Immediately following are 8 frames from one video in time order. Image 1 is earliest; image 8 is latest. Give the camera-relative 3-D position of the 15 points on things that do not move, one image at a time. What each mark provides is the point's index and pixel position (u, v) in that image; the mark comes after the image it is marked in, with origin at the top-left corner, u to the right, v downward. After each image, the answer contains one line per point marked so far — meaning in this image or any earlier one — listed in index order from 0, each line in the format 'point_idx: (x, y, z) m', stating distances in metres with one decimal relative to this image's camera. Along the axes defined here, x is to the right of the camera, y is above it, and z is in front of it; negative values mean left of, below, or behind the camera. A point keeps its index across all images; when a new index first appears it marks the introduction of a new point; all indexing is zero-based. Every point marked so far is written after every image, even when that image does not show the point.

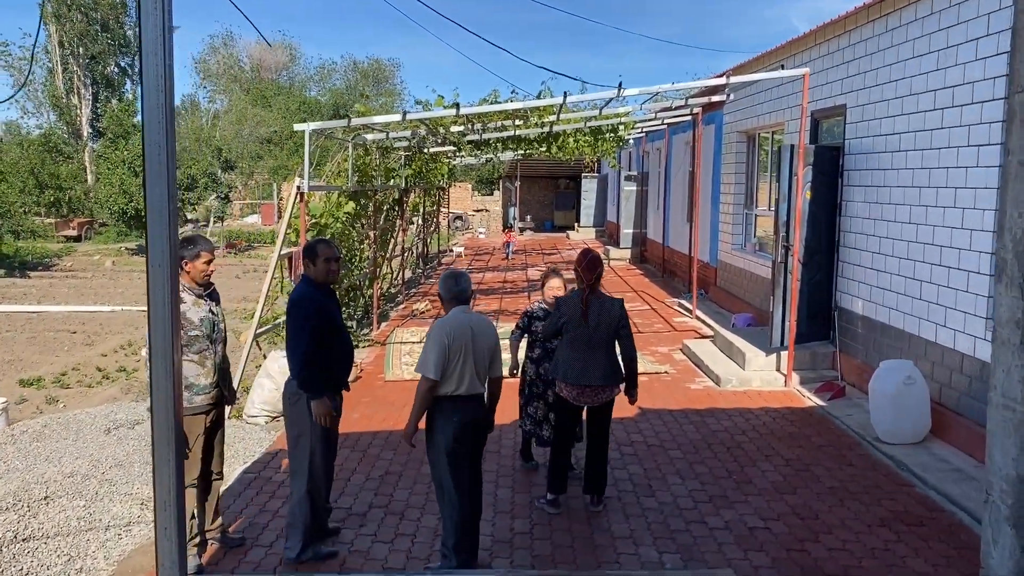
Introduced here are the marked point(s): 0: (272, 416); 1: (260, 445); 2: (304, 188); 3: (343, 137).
0: (-2.0, -1.1, +7.5) m
1: (-1.9, -1.2, +6.8) m
2: (-2.0, +1.0, +8.3) m
3: (-1.9, +1.7, +10.0) m
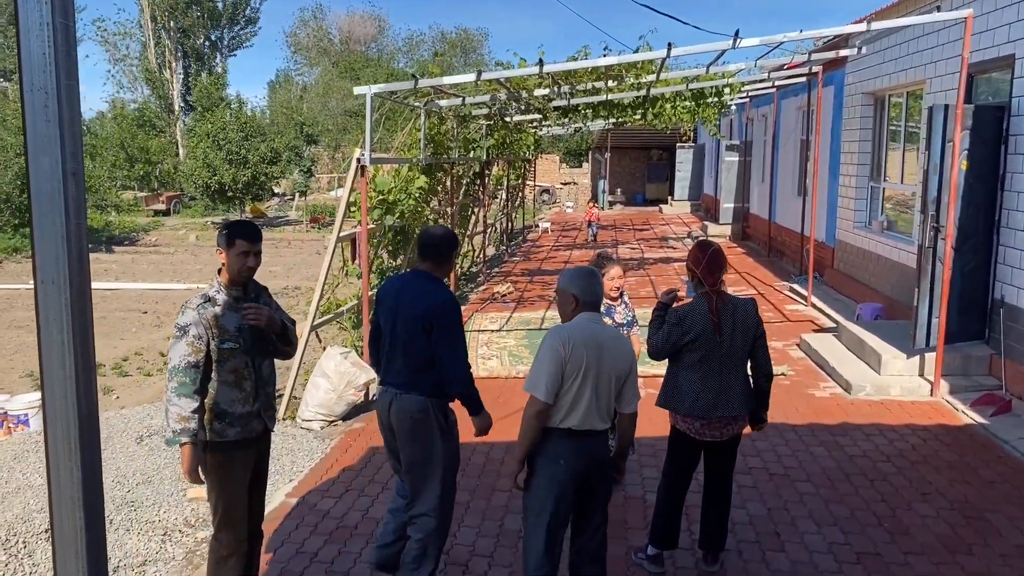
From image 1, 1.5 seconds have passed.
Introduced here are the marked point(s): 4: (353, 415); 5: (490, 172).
0: (-1.4, -1.0, +6.6) m
1: (-1.4, -1.1, +5.9) m
2: (-1.2, +1.1, +7.4) m
3: (-1.0, +1.9, +9.0) m
4: (-1.2, -1.0, +6.8) m
5: (-0.3, +1.7, +13.0) m
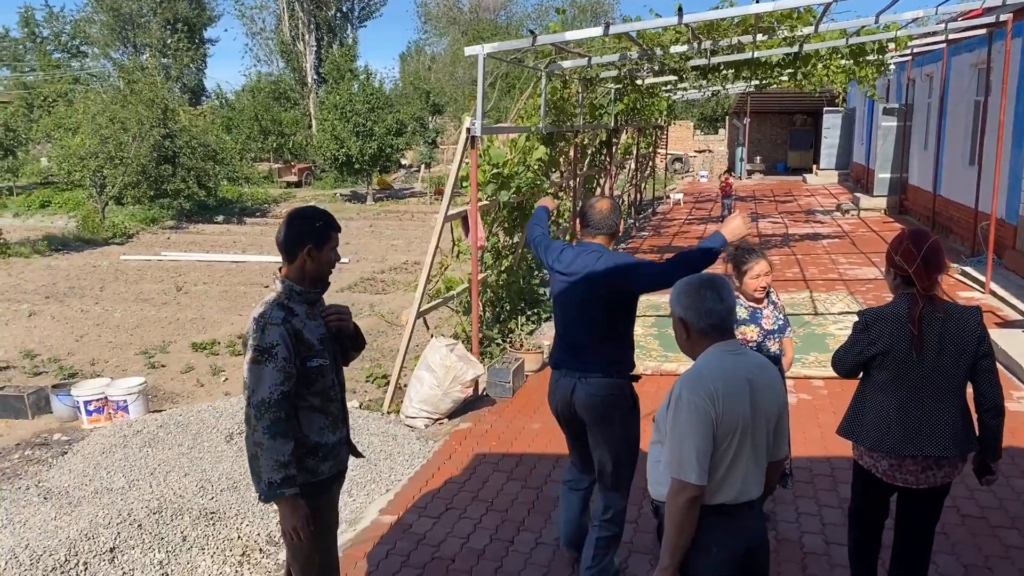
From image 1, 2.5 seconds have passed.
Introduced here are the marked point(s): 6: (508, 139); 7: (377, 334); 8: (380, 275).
0: (-0.5, -0.9, +5.9) m
1: (-0.6, -1.1, +5.3) m
2: (-0.2, +1.2, +6.6) m
3: (+0.2, +2.1, +8.2) m
4: (-0.4, -0.9, +6.2) m
5: (+1.5, +2.0, +12.1) m
6: (0.0, +1.4, +8.1) m
7: (-1.5, -0.5, +9.5) m
8: (-2.0, +0.2, +13.5) m
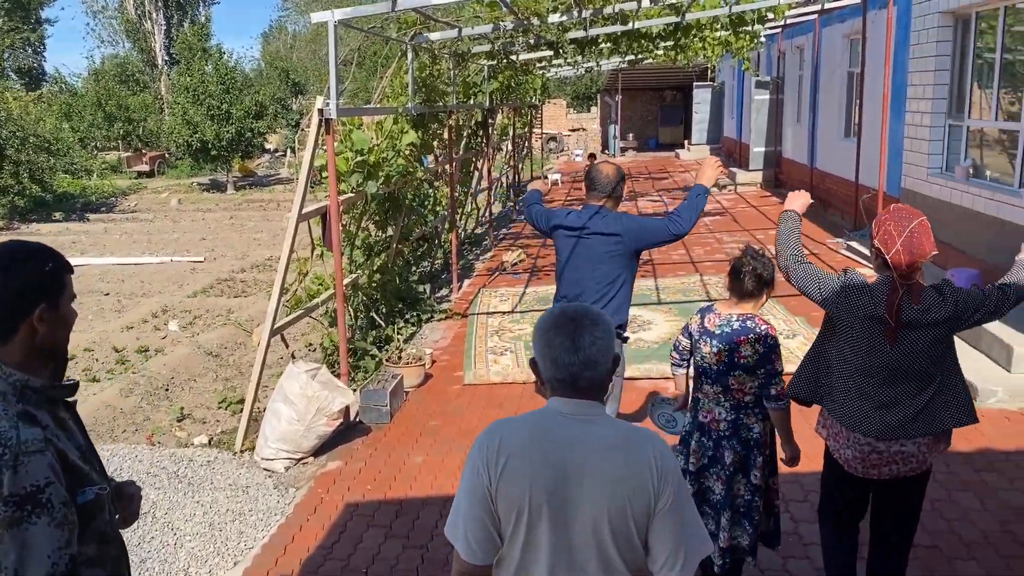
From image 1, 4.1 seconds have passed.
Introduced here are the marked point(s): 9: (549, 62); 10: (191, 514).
0: (-1.2, -1.0, +5.0) m
1: (-1.2, -1.2, +4.3) m
2: (-1.1, +1.1, +5.6) m
3: (-0.9, +2.1, +7.2) m
4: (-1.1, -0.9, +5.2) m
5: (-0.2, +2.1, +11.3) m
6: (-1.1, +1.4, +7.2) m
7: (-2.7, -0.6, +8.4) m
8: (-3.8, +0.2, +12.2) m
9: (+0.5, +3.2, +12.4) m
10: (-1.6, -1.1, +4.4) m
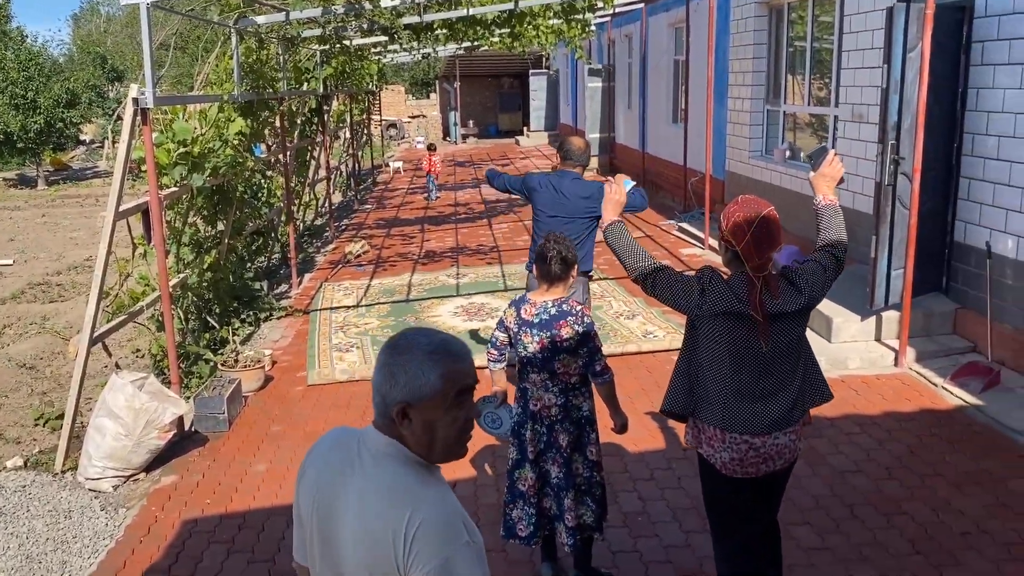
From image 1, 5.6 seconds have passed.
0: (-2.0, -1.0, +4.6) m
1: (-1.9, -1.2, +4.0) m
2: (-2.1, +1.1, +5.3) m
3: (-2.3, +2.1, +6.8) m
4: (-2.0, -1.0, +4.9) m
5: (-2.3, +2.2, +10.9) m
6: (-2.4, +1.4, +6.7) m
7: (-4.1, -0.6, +7.7) m
8: (-5.9, +0.1, +11.2) m
9: (-1.8, +3.3, +12.1) m
10: (-2.3, -1.2, +4.0) m
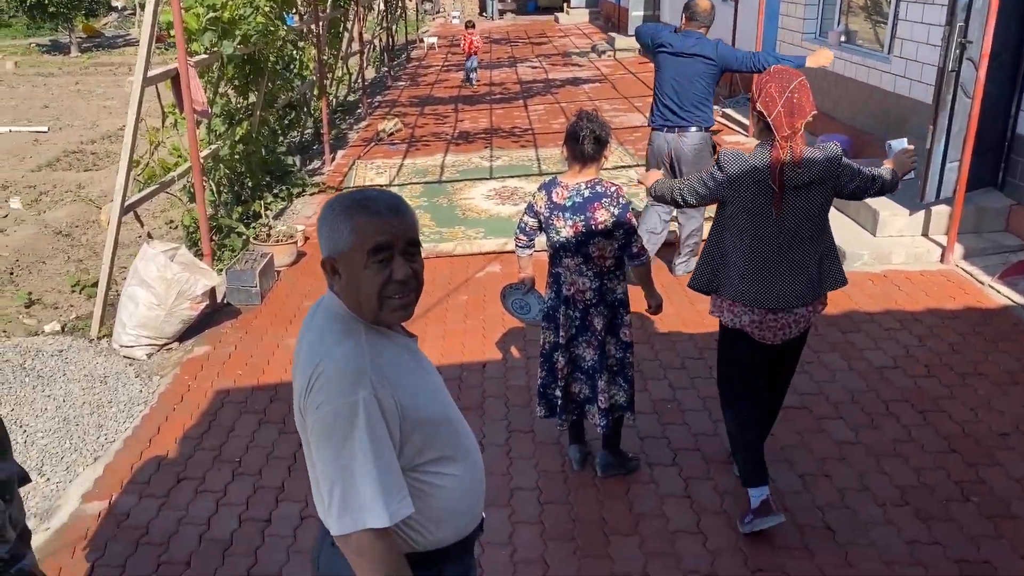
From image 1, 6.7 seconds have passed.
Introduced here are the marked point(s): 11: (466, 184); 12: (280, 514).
0: (-1.9, -0.3, +4.7) m
1: (-1.8, -0.6, +4.0) m
2: (-1.9, +1.9, +5.0) m
3: (-1.9, +3.0, +6.5) m
4: (-1.8, -0.2, +4.9) m
5: (-1.8, +3.7, +10.5) m
6: (-2.1, +2.3, +6.5) m
7: (-3.8, +0.5, +7.7) m
8: (-5.4, +1.8, +11.2) m
9: (-1.2, +4.9, +11.5) m
10: (-2.2, -0.6, +4.1) m
11: (-0.4, +0.9, +7.6) m
12: (-0.9, -0.8, +3.3) m
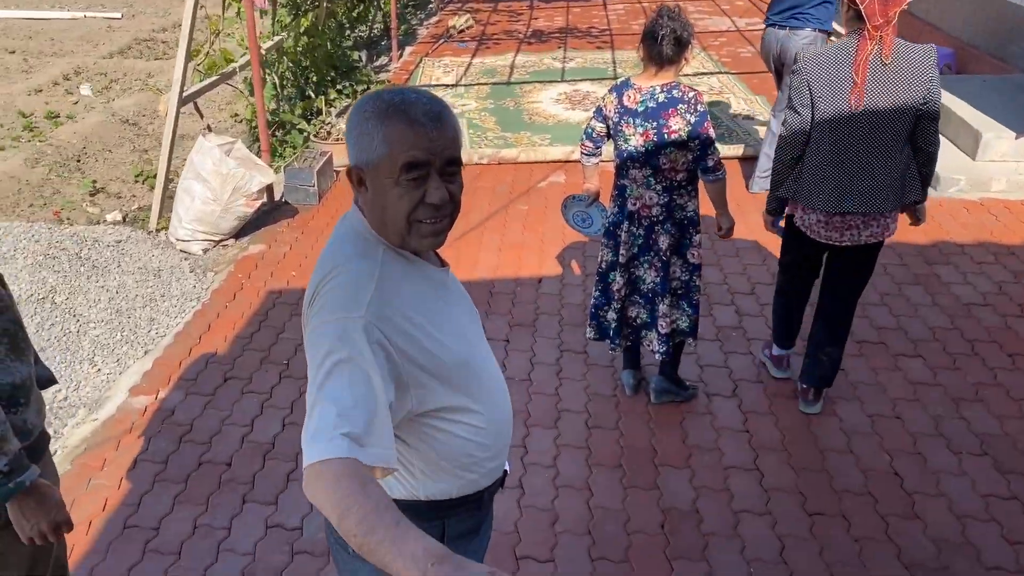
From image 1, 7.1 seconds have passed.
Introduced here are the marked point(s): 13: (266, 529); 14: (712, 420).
0: (-1.6, +0.3, +4.6) m
1: (-1.5, -0.1, +4.0) m
2: (-1.5, +2.5, +4.7) m
3: (-1.3, +3.7, +6.0) m
4: (-1.4, +0.3, +4.9) m
5: (-0.8, +4.8, +9.9) m
6: (-1.5, +3.0, +6.1) m
7: (-3.2, +1.5, +7.7) m
8: (-4.5, +3.2, +11.1) m
9: (-0.1, +6.1, +10.8) m
10: (-1.9, -0.1, +4.1) m
11: (+0.2, +1.7, +7.3) m
12: (-0.7, -0.5, +3.2) m
13: (-0.7, -0.7, +2.6) m
14: (+0.7, -0.5, +3.1) m
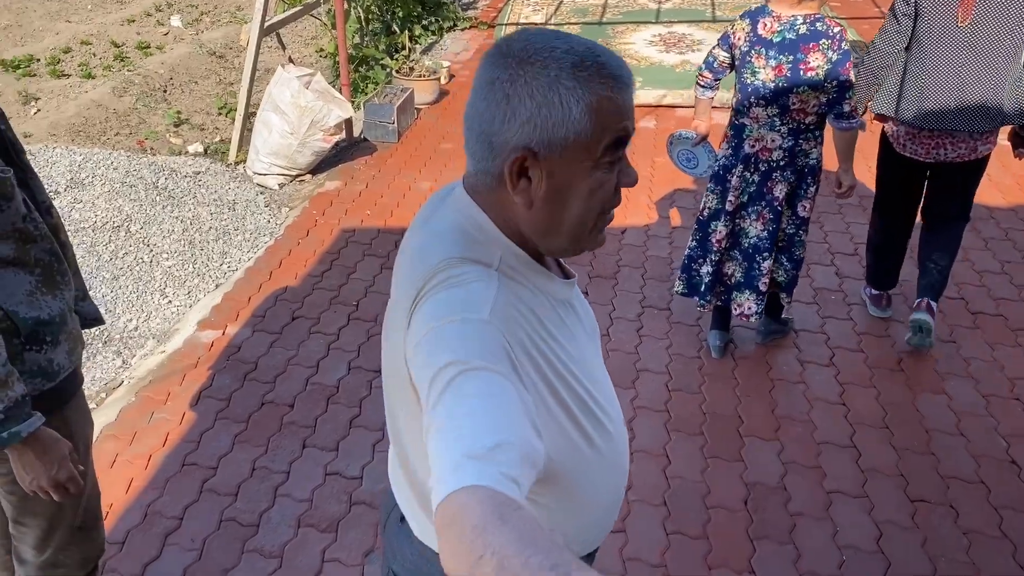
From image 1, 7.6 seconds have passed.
0: (-1.1, +0.6, +4.5) m
1: (-1.2, +0.2, +3.9) m
2: (-0.9, +2.8, +4.5) m
3: (-0.6, +4.1, +5.7) m
4: (-1.0, +0.7, +4.7) m
5: (+0.3, +5.4, +9.5) m
6: (-0.8, +3.4, +5.9) m
7: (-2.4, +2.1, +7.7) m
8: (-3.3, +4.0, +11.1) m
9: (+1.1, +6.7, +10.2) m
10: (-1.6, +0.3, +4.0) m
11: (+0.9, +2.0, +6.9) m
12: (-0.4, -0.3, +3.1) m
13: (-0.5, -0.5, +2.5) m
14: (+1.0, -0.3, +2.9) m
